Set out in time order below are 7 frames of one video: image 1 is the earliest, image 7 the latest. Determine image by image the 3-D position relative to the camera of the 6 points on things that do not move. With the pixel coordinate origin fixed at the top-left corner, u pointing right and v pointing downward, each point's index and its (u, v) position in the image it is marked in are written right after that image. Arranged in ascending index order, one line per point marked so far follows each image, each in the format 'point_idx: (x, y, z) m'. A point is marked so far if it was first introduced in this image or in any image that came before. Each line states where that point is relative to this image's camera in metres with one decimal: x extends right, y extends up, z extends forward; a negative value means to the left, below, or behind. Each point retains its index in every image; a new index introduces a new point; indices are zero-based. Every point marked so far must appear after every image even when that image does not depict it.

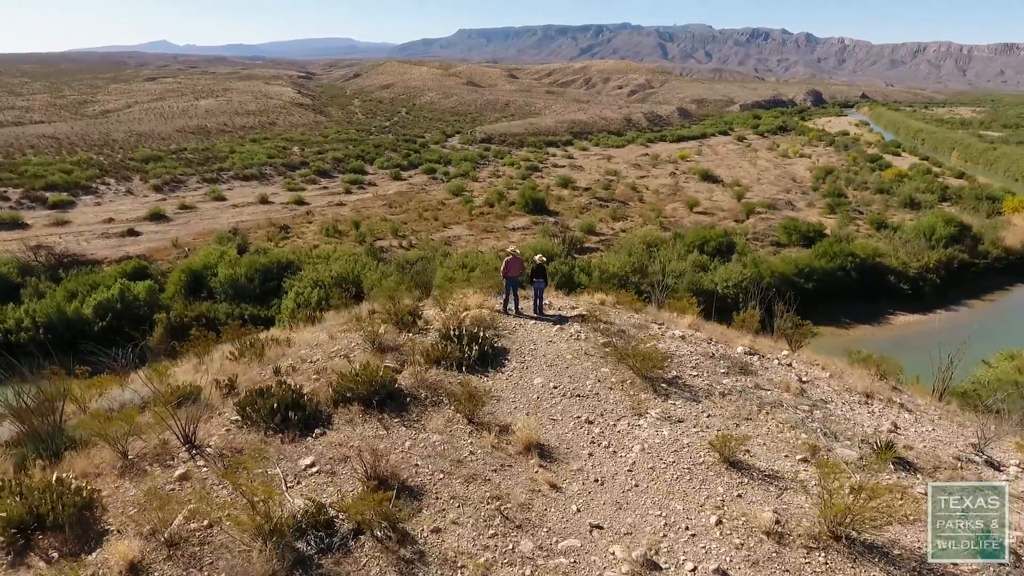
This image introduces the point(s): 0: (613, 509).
0: (+0.7, -1.5, +4.3) m
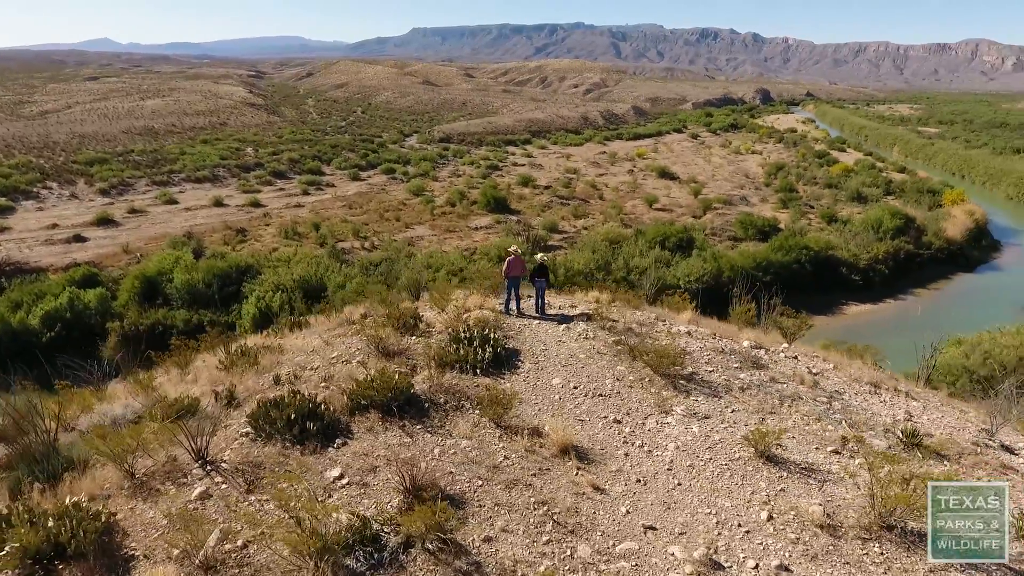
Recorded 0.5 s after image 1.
0: (+1.0, -1.5, +4.3) m
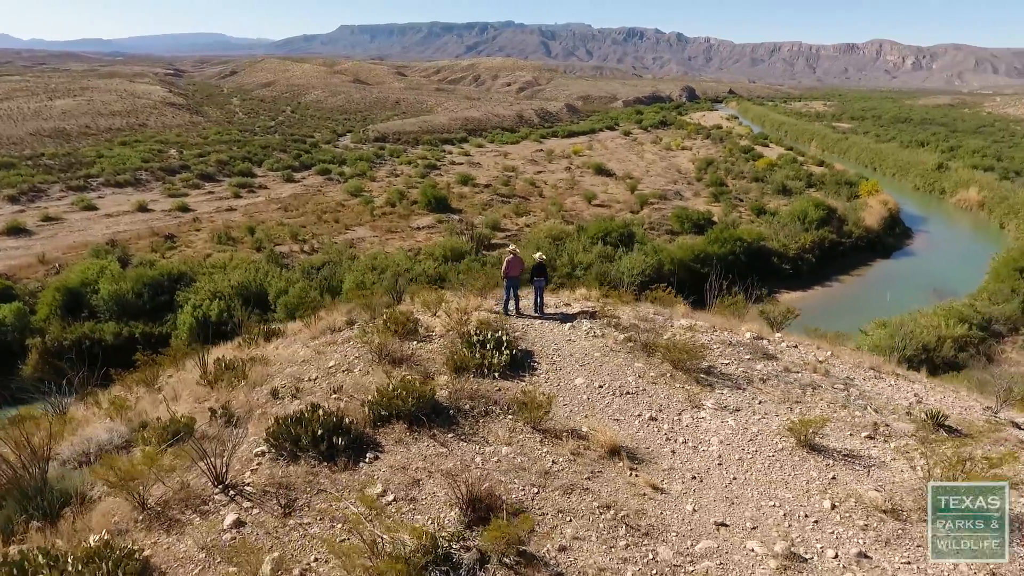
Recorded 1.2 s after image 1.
0: (+1.5, -1.5, +4.3) m
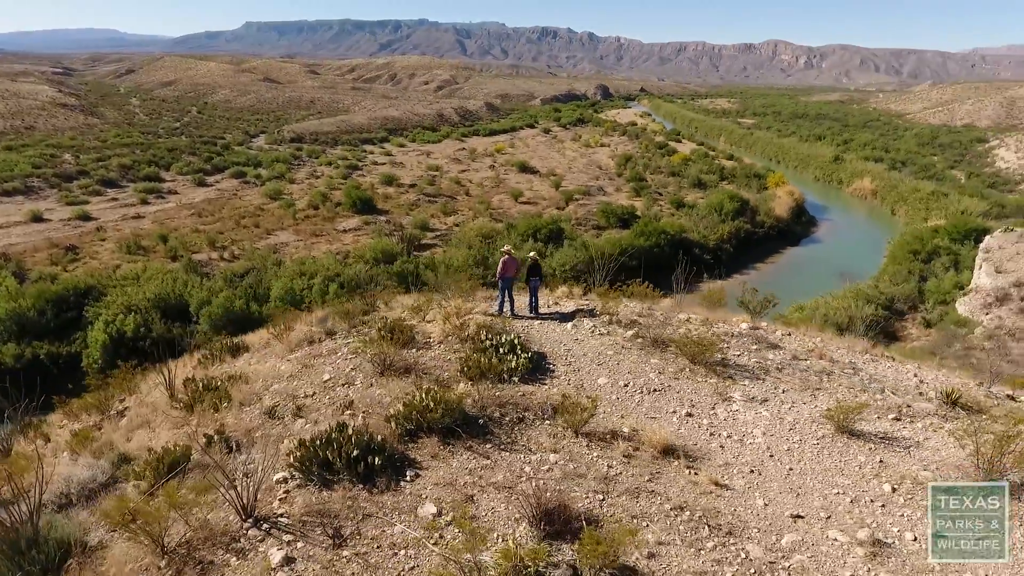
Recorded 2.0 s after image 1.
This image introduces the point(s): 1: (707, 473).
0: (+2.0, -1.4, +4.3) m
1: (+1.5, -1.4, +4.6) m
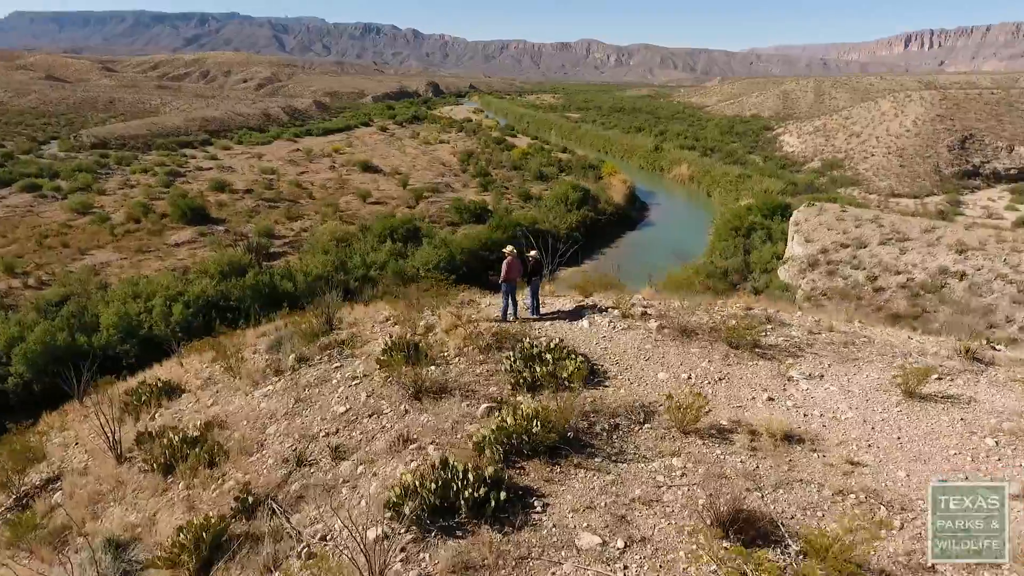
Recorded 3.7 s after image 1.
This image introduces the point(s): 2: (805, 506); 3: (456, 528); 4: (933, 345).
0: (+3.0, -1.3, +4.5) m
1: (+2.4, -1.2, +4.6) m
2: (+1.9, -1.4, +4.1) m
3: (-0.4, -1.6, +4.2) m
4: (+4.6, -0.6, +6.9) m
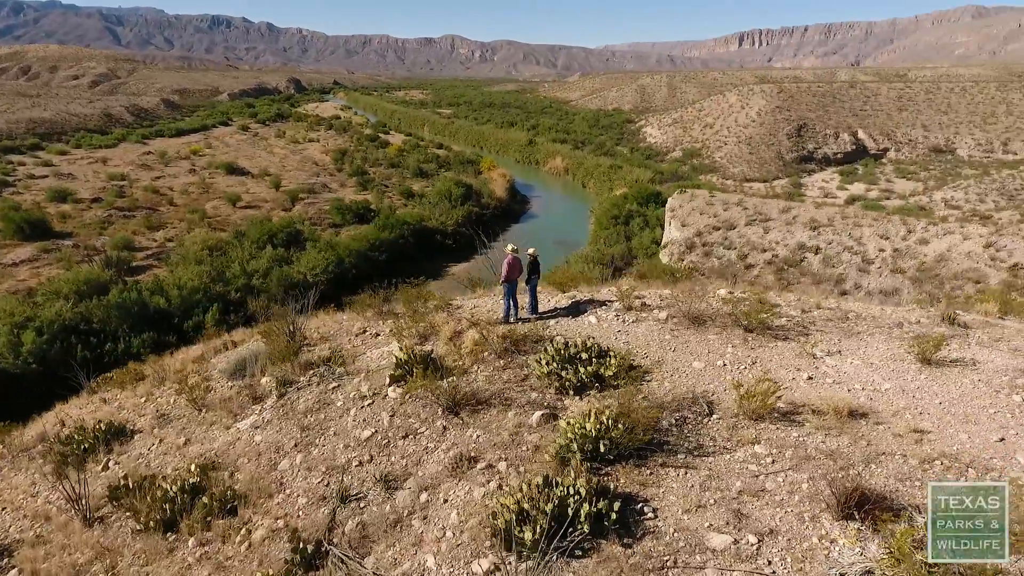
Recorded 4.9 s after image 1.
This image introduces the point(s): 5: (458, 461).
0: (+3.6, -1.1, +4.9) m
1: (+3.0, -1.1, +4.9) m
2: (+2.7, -1.3, +4.3) m
3: (+0.4, -1.6, +4.0) m
4: (+4.7, -0.3, +7.5) m
5: (-0.5, -1.4, +5.0) m
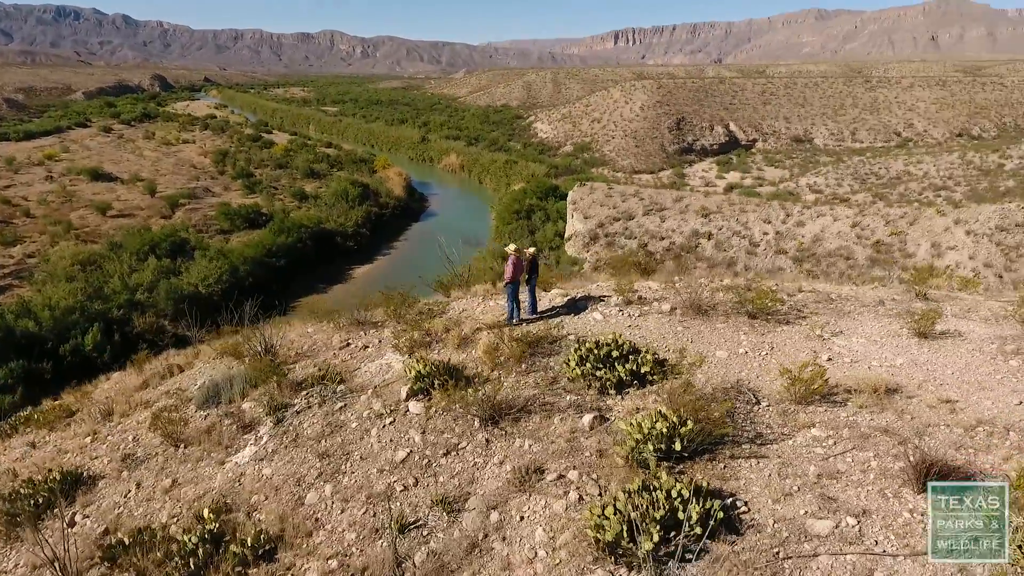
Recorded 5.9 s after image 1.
0: (+4.1, -0.9, +5.3) m
1: (+3.5, -0.9, +5.2) m
2: (+3.2, -1.2, +4.5) m
3: (+1.1, -1.6, +3.9) m
4: (+4.7, -0.1, +8.0) m
5: (0.0, -1.5, +4.8) m
